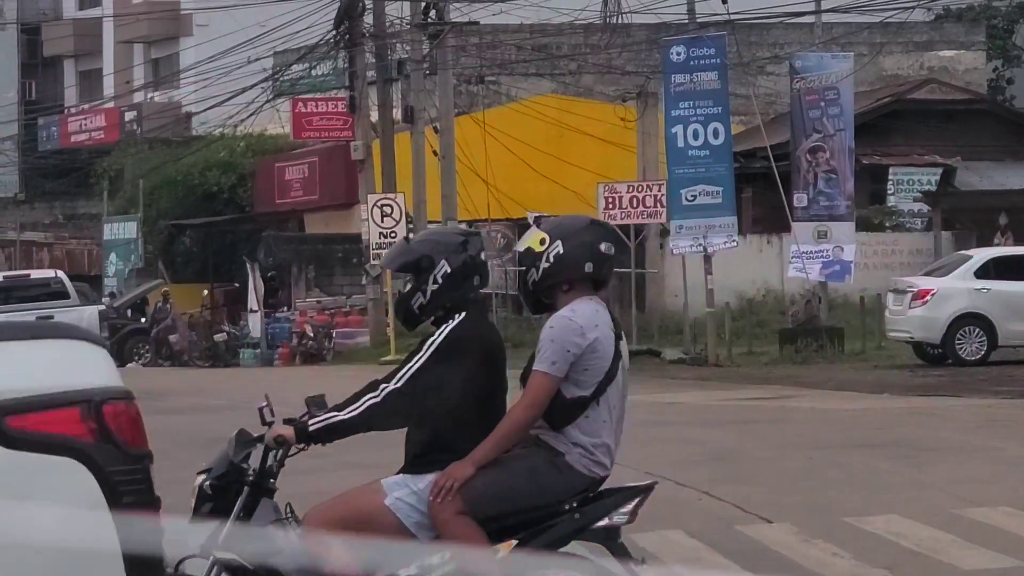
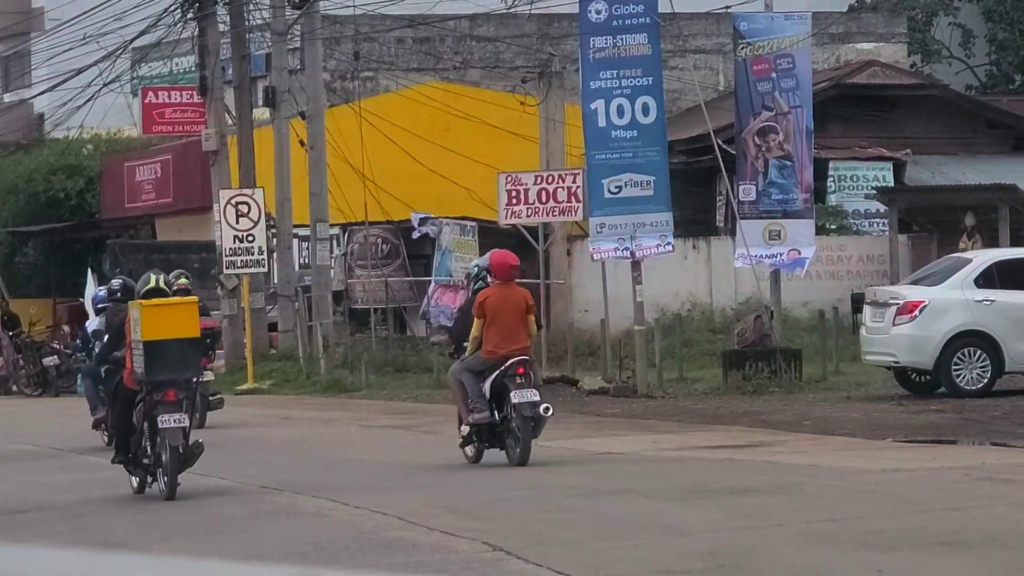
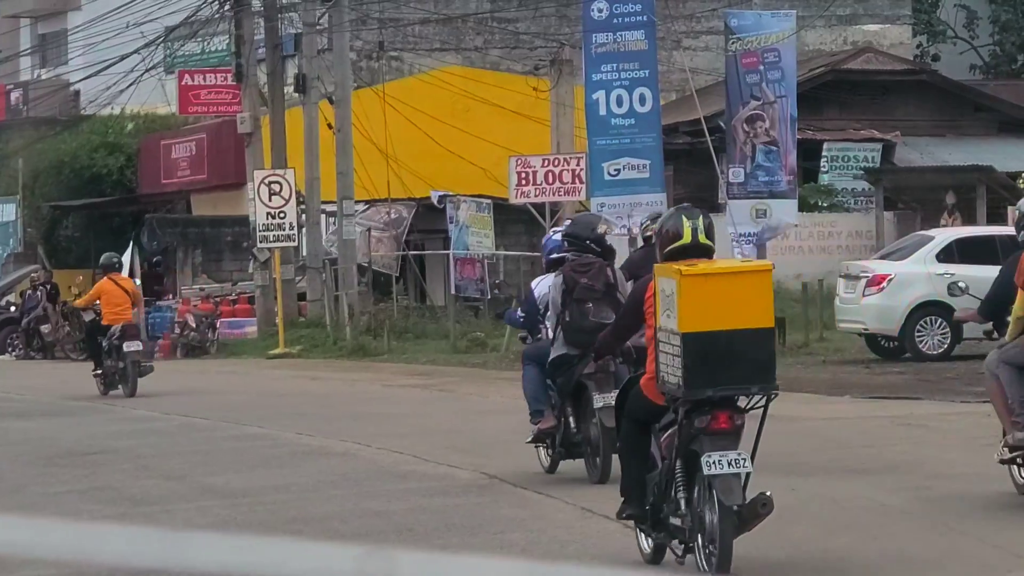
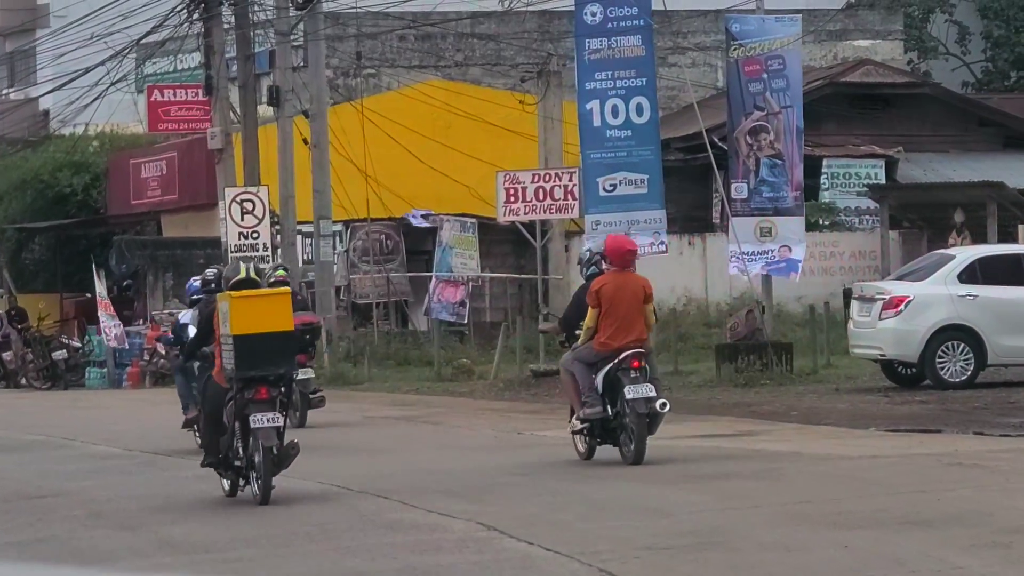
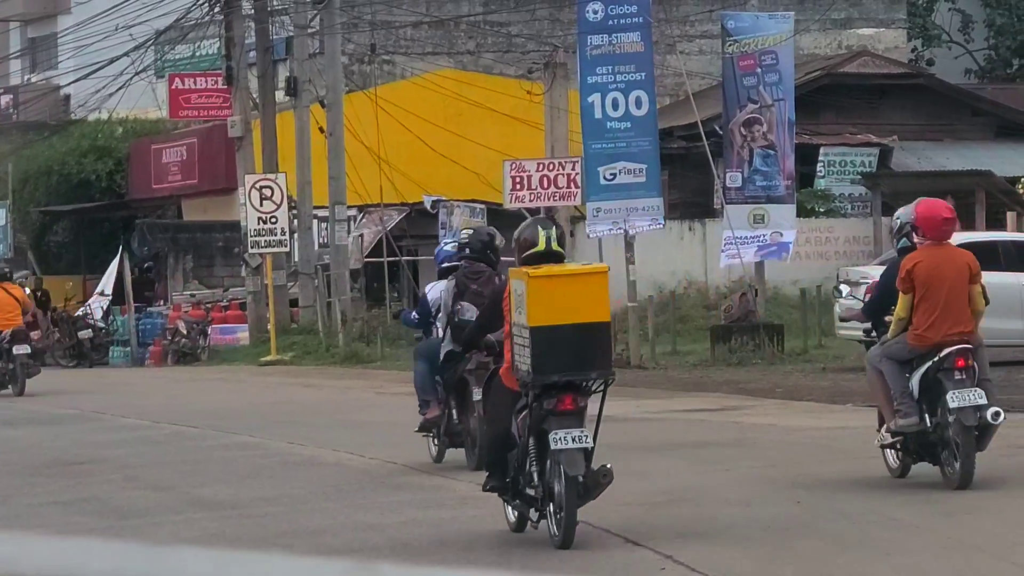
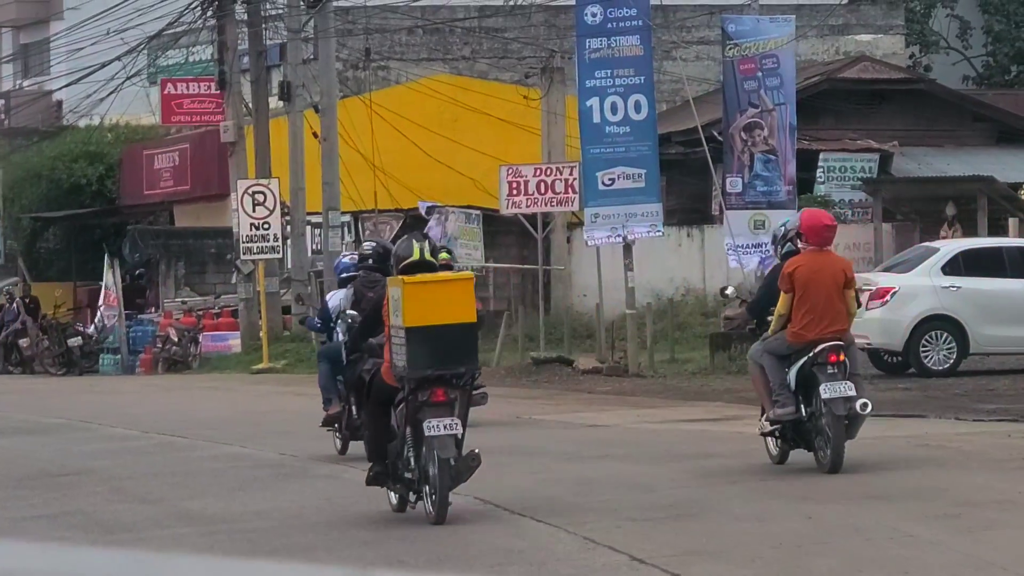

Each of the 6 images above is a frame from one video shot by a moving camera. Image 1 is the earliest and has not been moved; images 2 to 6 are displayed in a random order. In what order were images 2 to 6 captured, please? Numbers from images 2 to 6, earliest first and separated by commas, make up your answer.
3, 5, 6, 4, 2
